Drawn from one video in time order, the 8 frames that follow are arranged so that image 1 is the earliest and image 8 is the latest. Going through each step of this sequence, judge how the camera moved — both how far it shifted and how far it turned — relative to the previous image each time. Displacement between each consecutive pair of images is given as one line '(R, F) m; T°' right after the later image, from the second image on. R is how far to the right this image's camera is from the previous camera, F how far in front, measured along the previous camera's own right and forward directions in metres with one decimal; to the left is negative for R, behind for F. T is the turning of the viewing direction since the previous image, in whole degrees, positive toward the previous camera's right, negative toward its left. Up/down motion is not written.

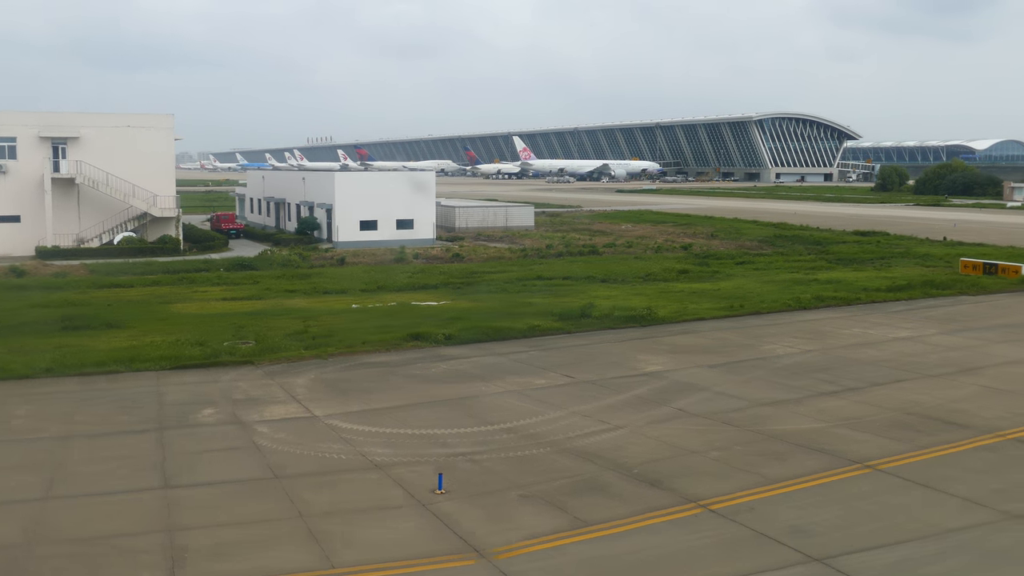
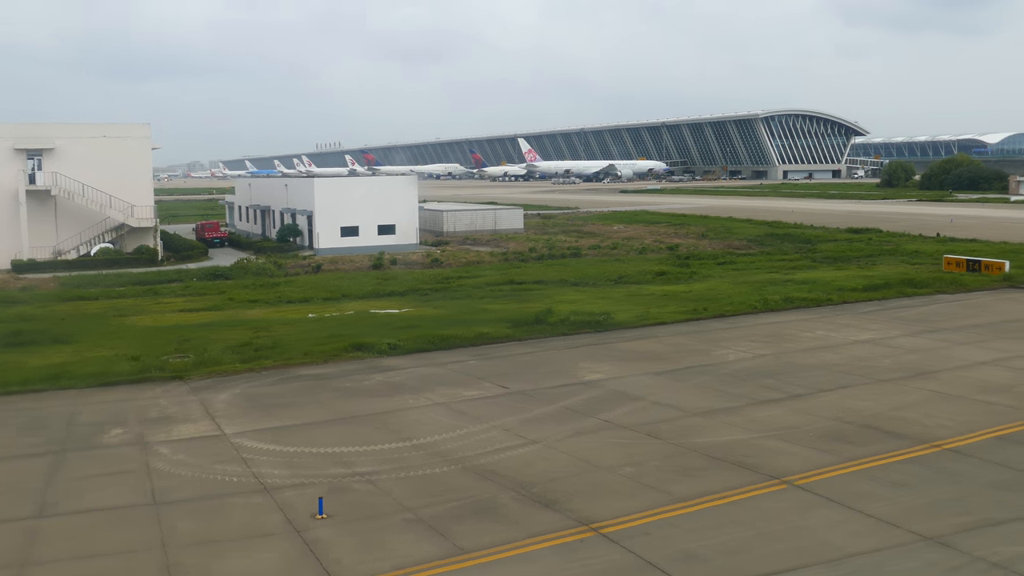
(+1.5, +0.7) m; -1°
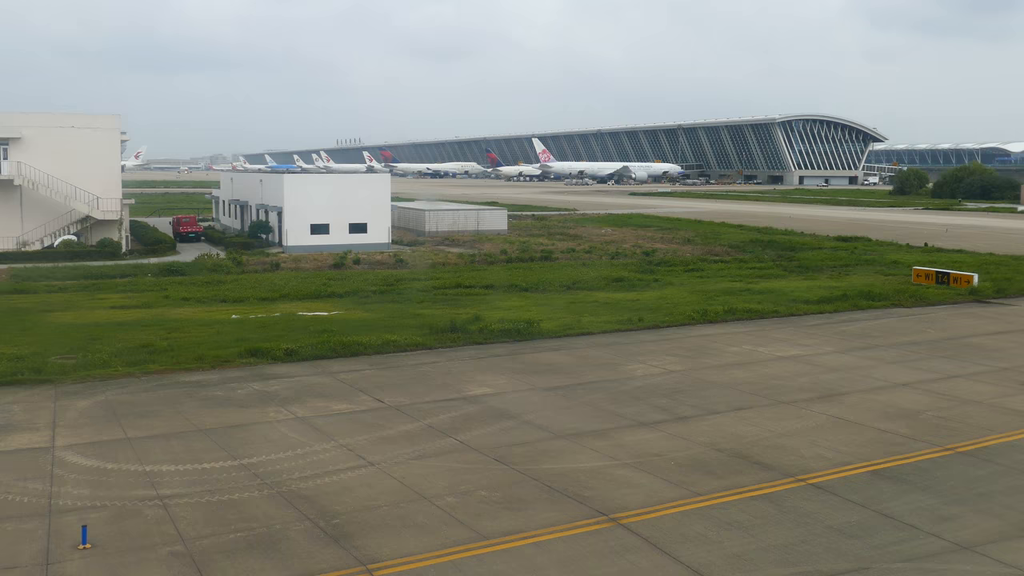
(+2.3, +1.1) m; -1°
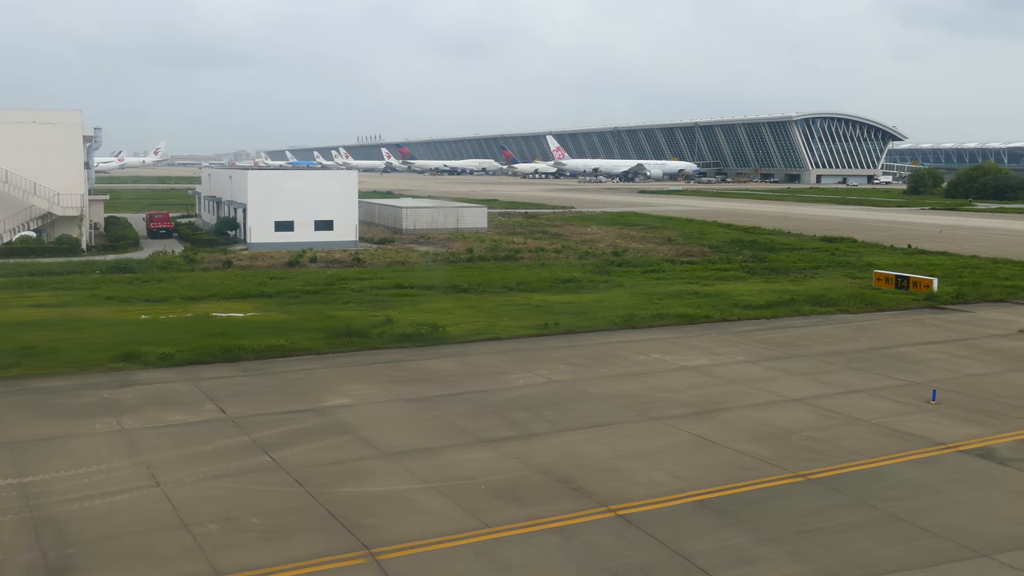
(+2.6, +1.1) m; -1°
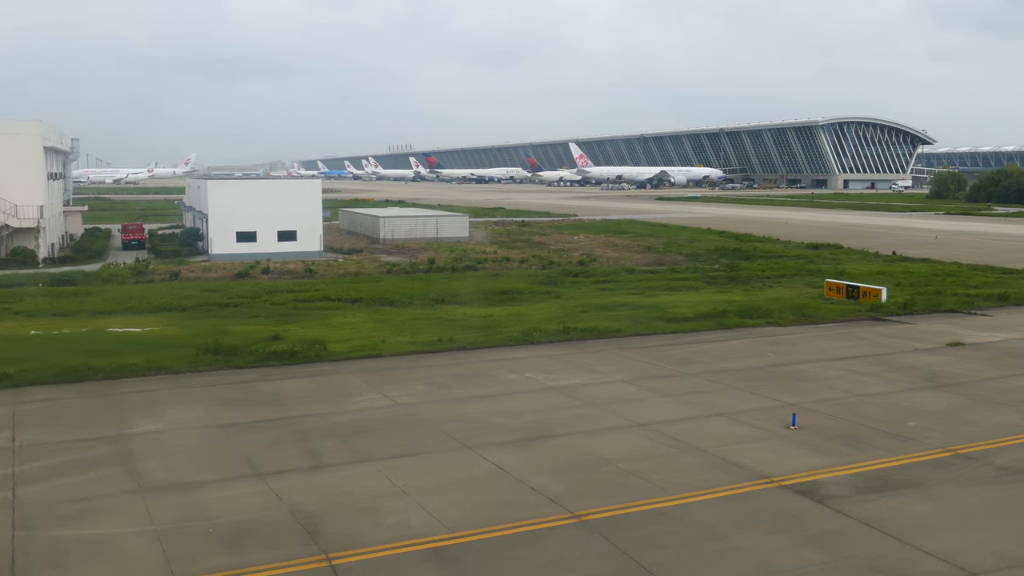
(+3.2, +1.3) m; -2°
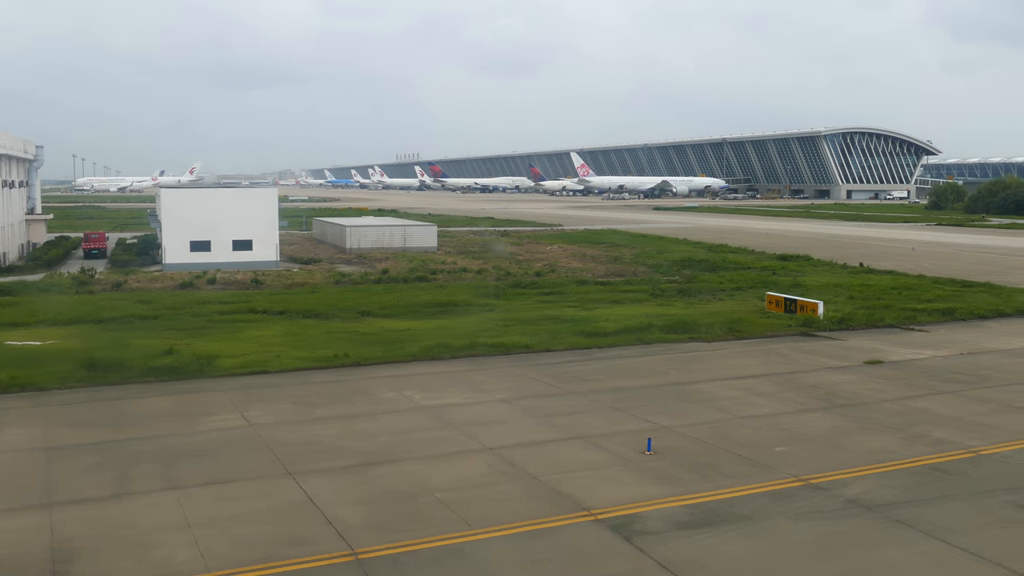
(+2.4, +0.9) m; -1°
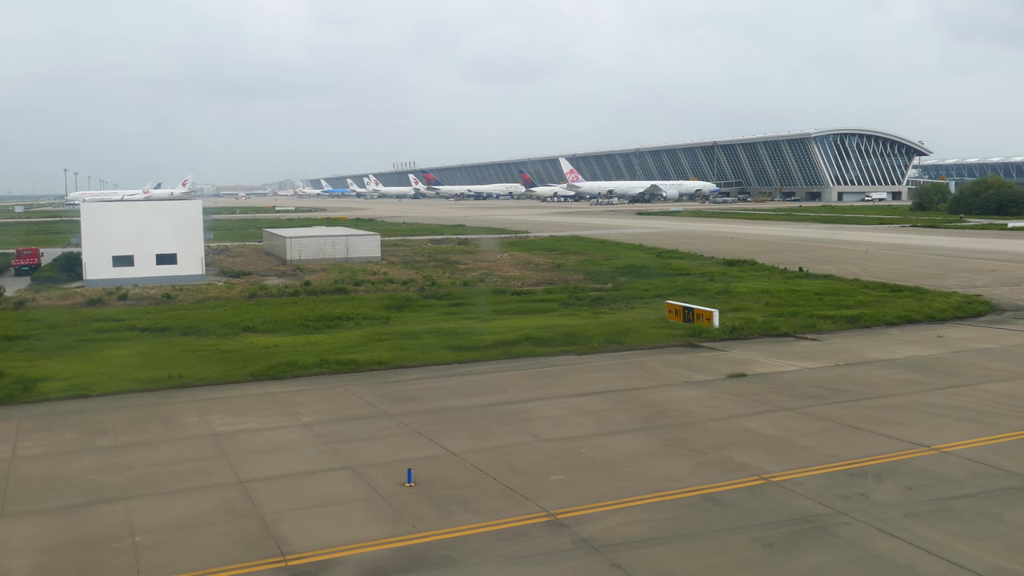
(+3.2, +1.1) m; 0°
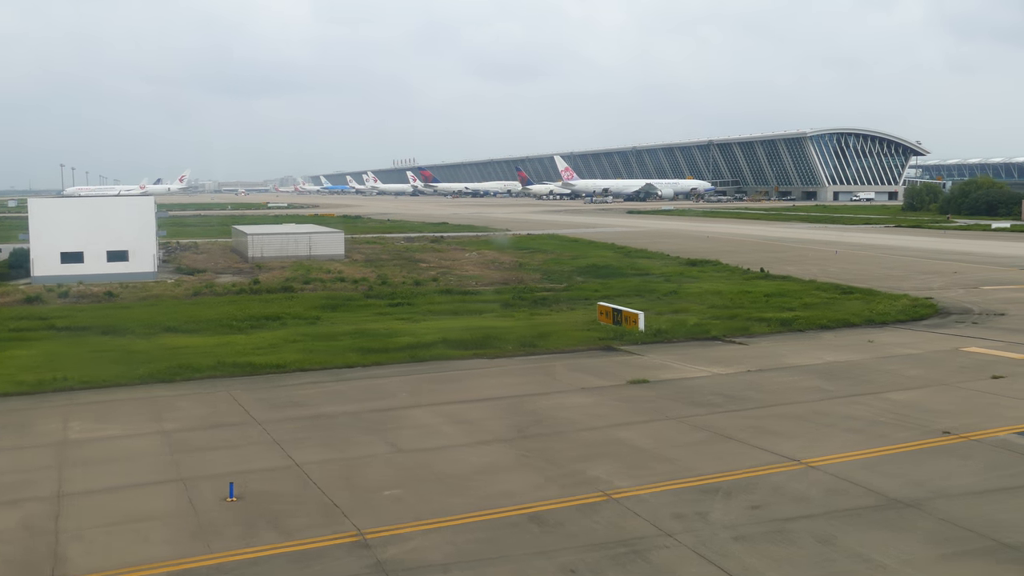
(+2.1, +0.7) m; 0°
